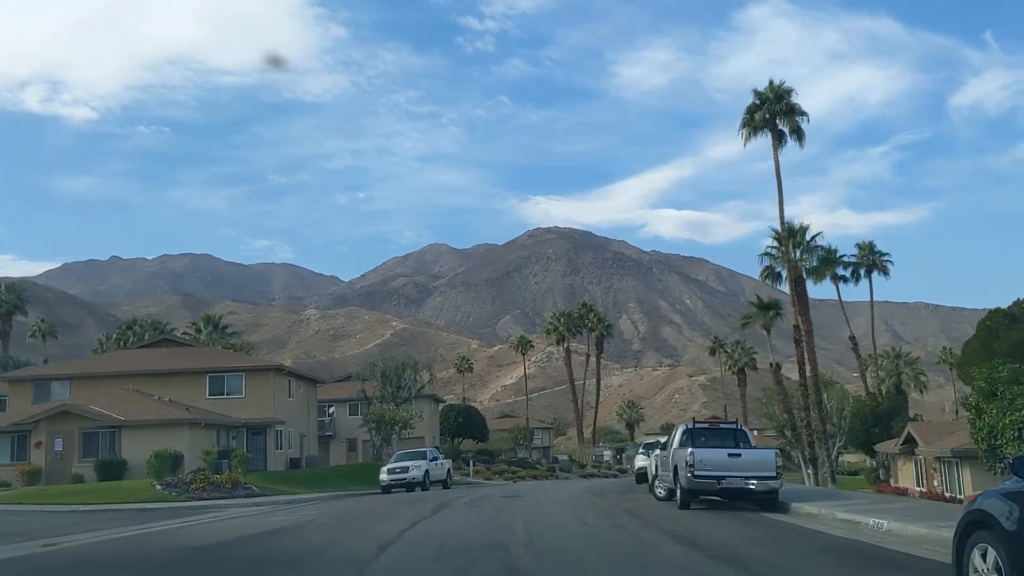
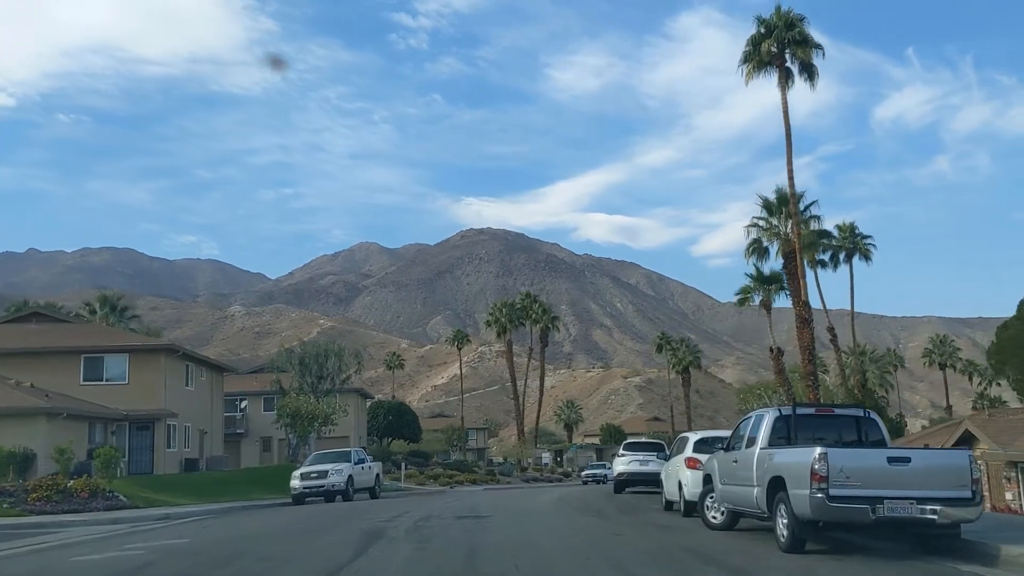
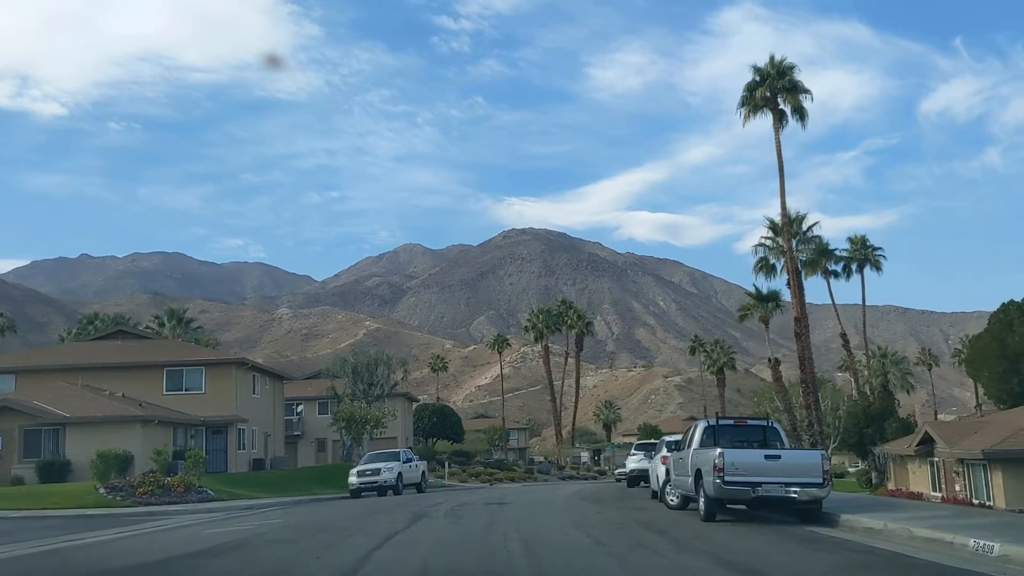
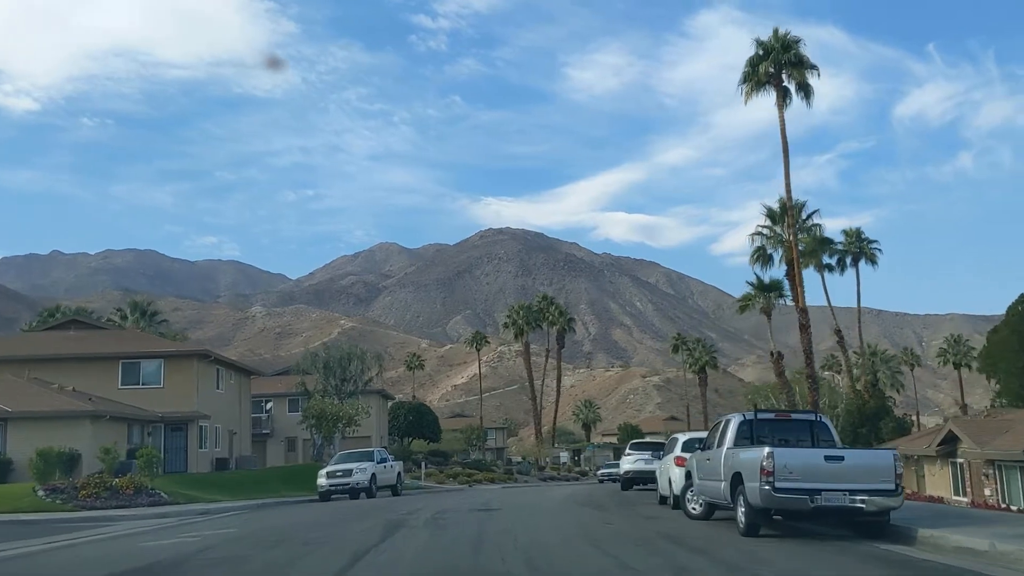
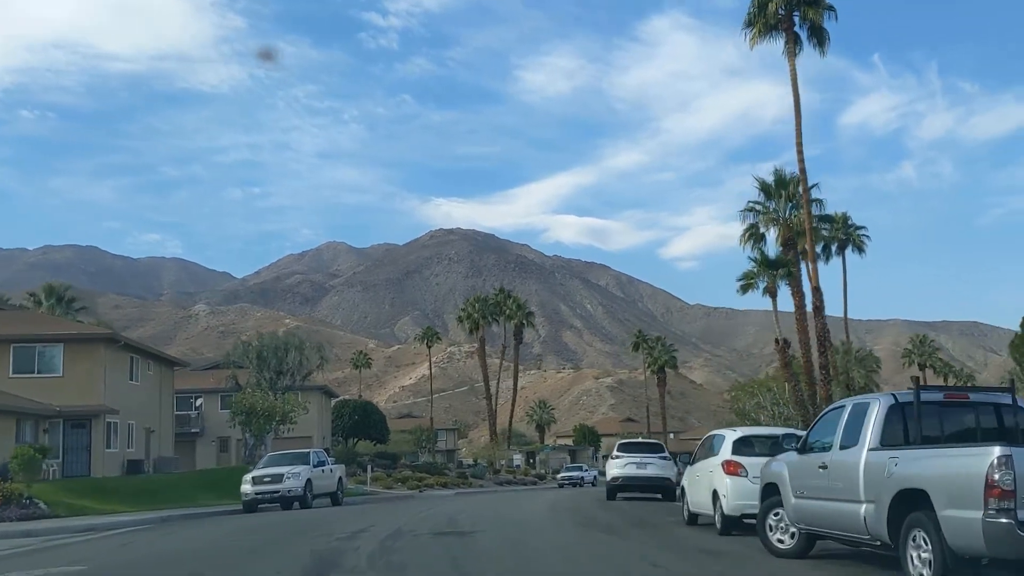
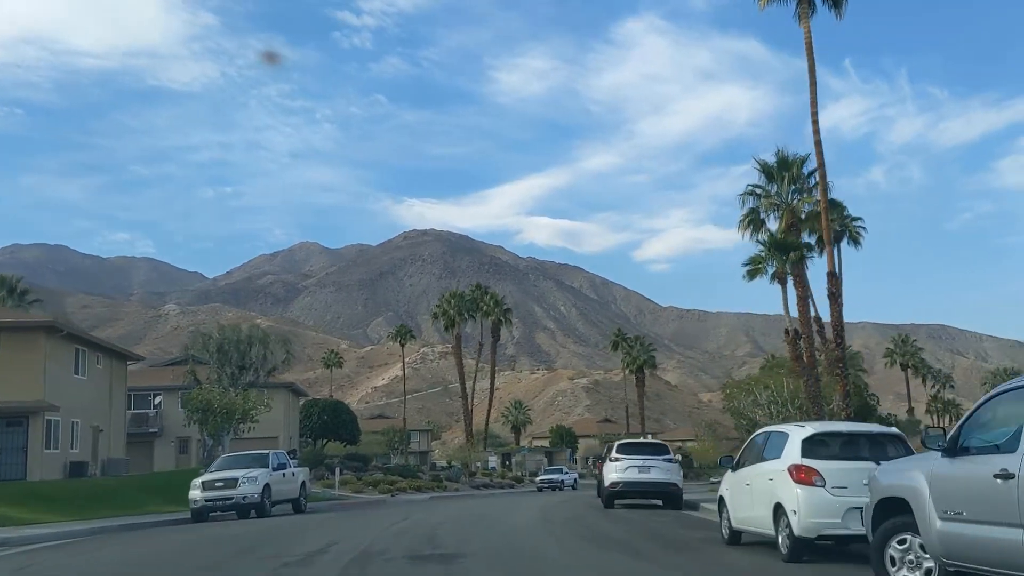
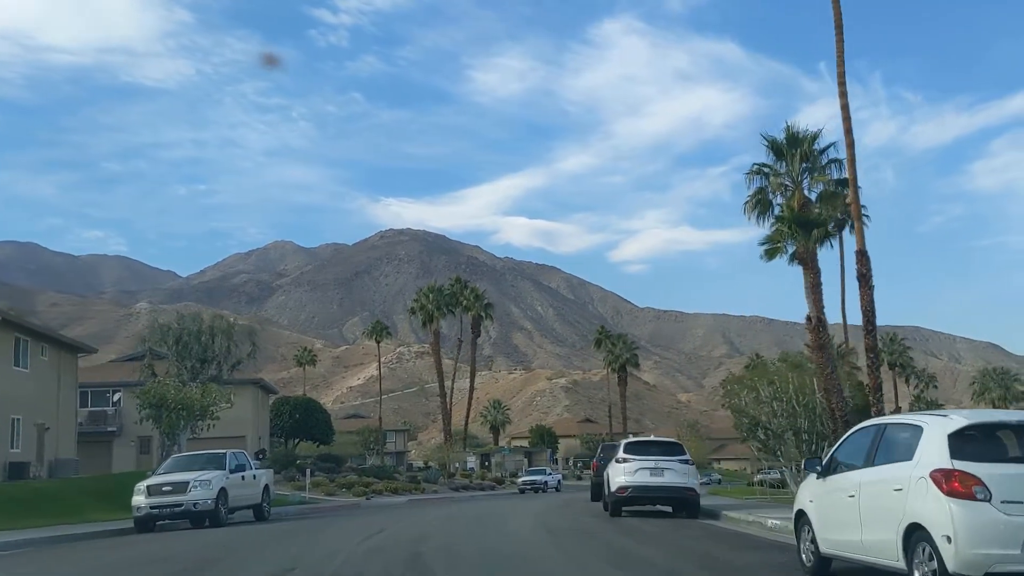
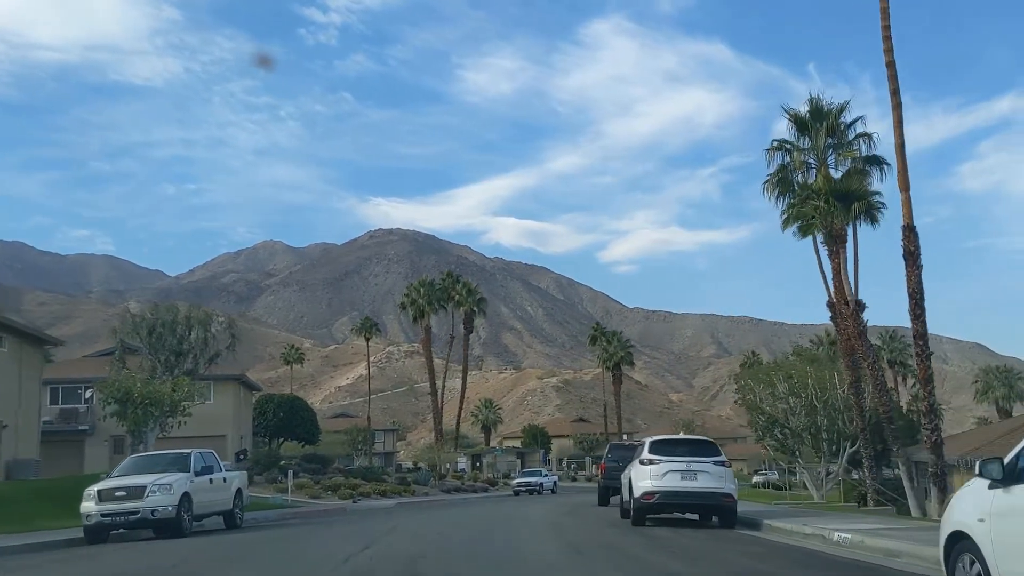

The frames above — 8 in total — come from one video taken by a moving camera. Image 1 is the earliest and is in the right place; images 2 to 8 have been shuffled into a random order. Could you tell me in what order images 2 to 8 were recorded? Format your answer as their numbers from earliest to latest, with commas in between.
3, 4, 2, 5, 6, 7, 8
